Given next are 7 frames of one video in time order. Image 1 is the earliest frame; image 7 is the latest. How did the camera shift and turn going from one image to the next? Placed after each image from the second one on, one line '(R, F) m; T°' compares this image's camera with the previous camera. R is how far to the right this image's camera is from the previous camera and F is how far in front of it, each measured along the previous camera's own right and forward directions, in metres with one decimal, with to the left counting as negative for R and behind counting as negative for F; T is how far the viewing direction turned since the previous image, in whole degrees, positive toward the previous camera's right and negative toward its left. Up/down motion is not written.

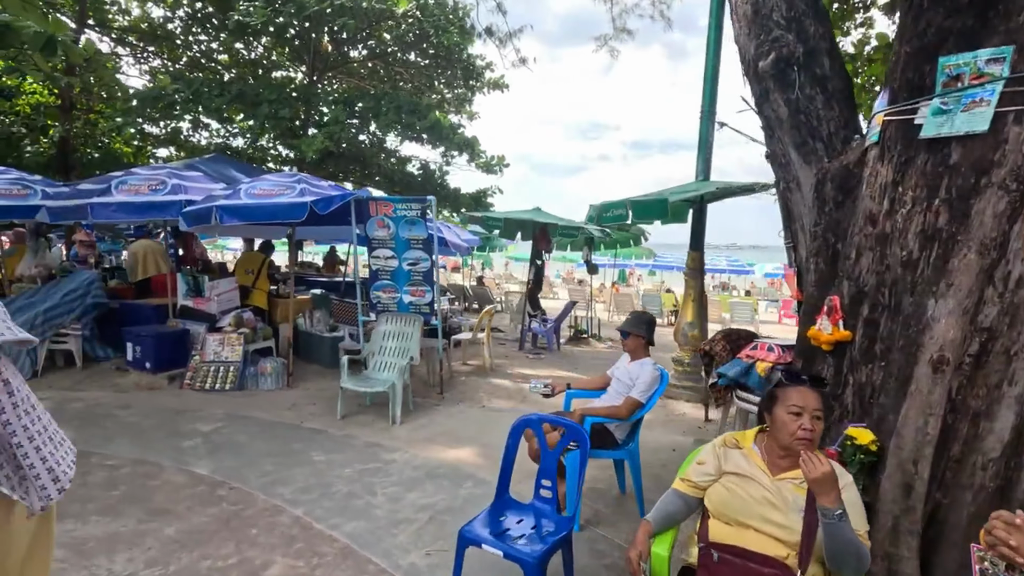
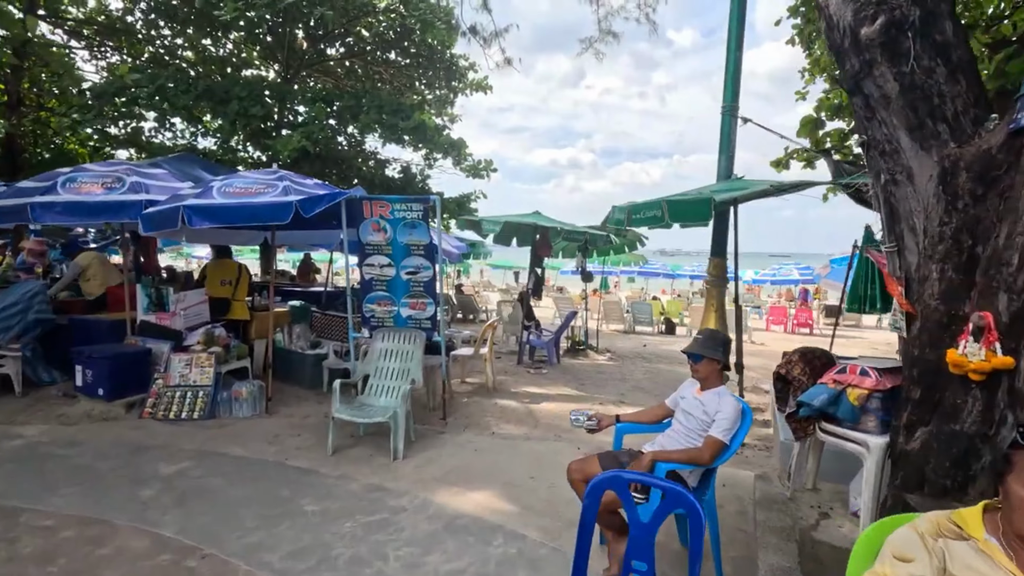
(-0.5, +0.8) m; +3°
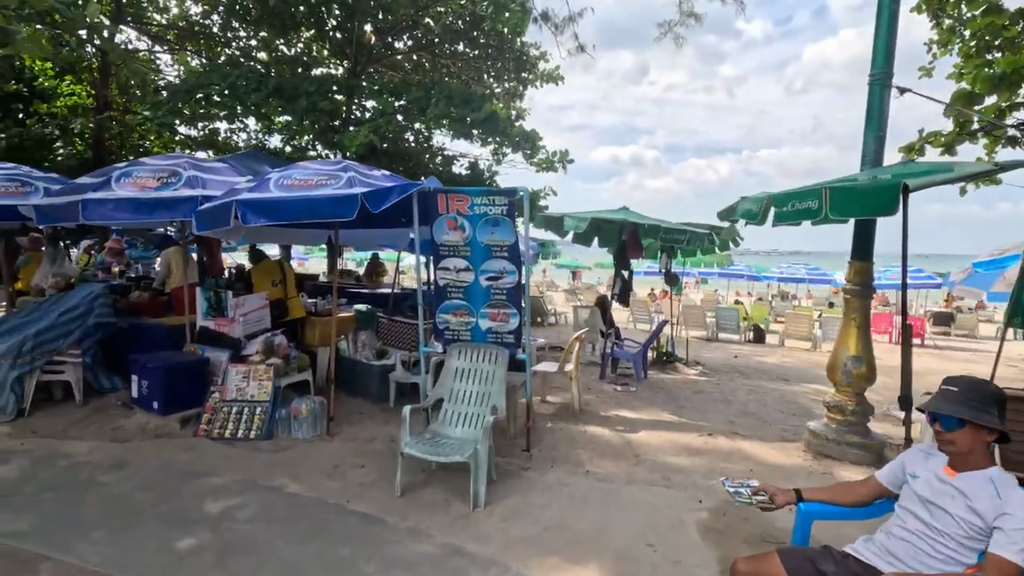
(-0.4, +1.0) m; -6°
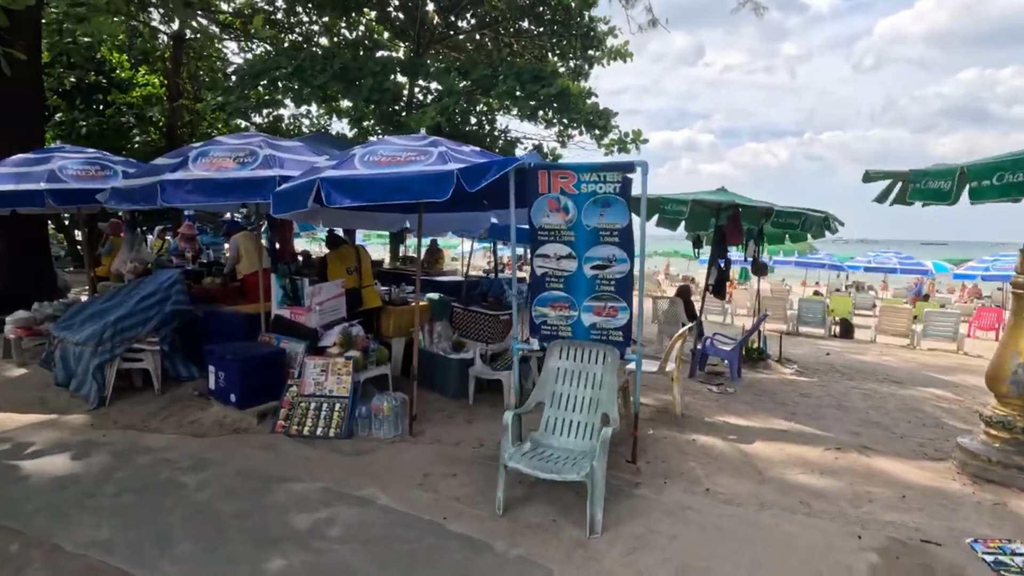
(-0.5, +0.6) m; -5°
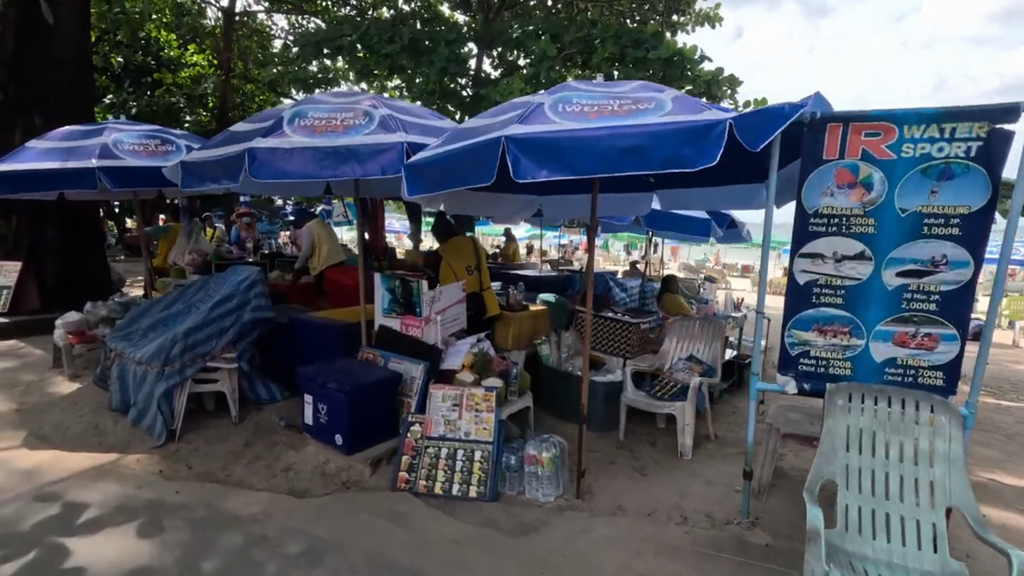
(-1.3, +1.5) m; -3°
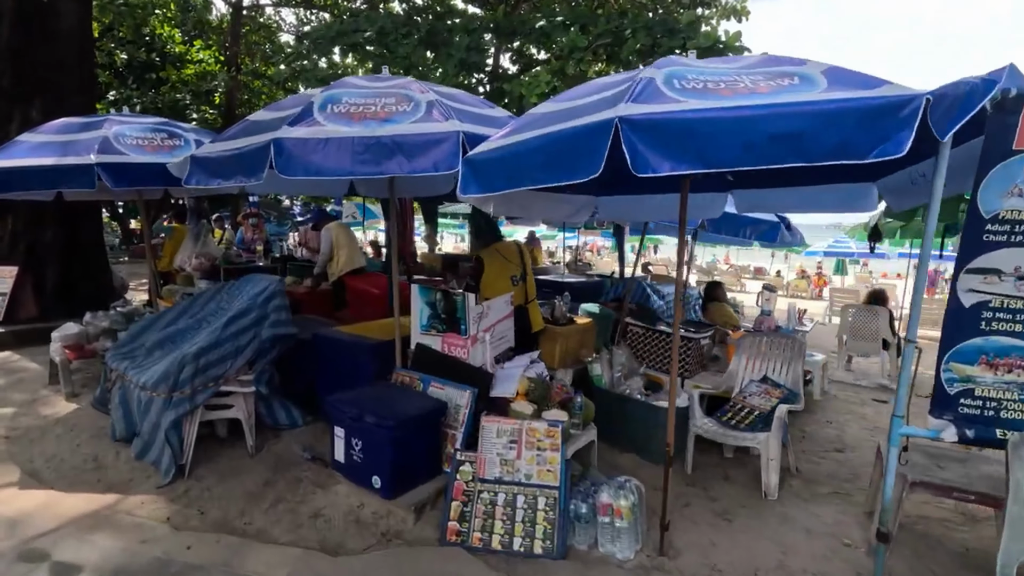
(-0.4, +0.6) m; 0°
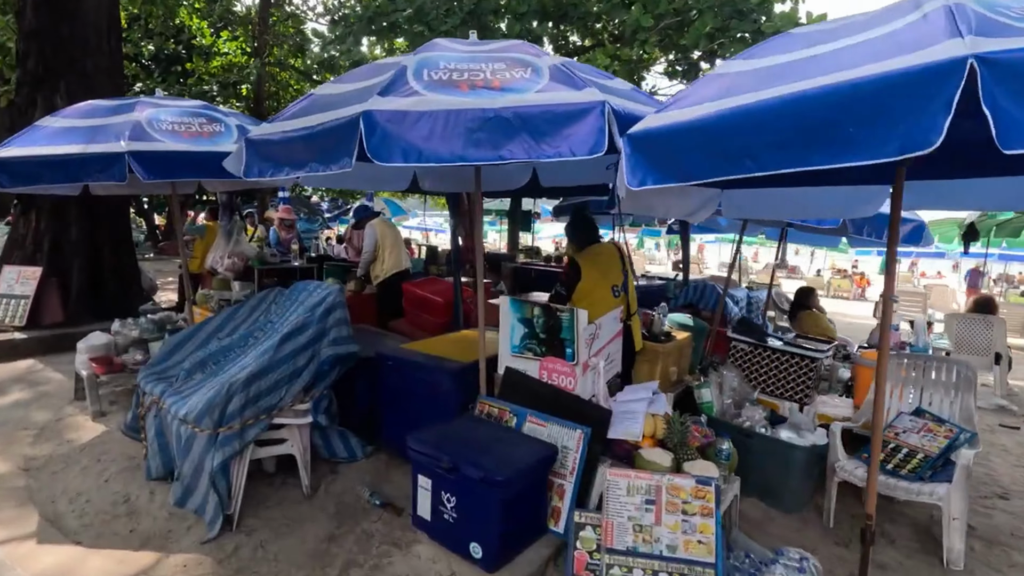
(-0.6, +0.8) m; -2°
